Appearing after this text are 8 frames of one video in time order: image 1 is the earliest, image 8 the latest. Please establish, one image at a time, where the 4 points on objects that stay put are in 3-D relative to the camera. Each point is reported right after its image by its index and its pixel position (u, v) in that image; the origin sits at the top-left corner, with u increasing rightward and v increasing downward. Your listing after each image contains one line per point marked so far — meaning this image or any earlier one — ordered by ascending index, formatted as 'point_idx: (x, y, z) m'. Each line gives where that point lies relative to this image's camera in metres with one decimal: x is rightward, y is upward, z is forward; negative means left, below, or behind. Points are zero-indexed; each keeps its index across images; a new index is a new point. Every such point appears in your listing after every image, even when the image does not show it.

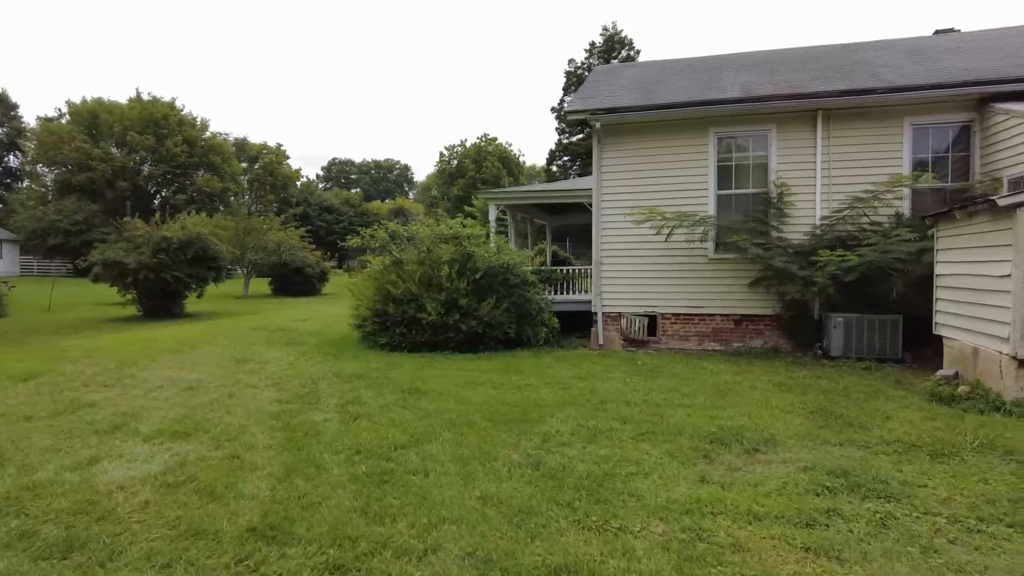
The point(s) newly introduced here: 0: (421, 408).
0: (-0.9, -1.2, +6.4) m
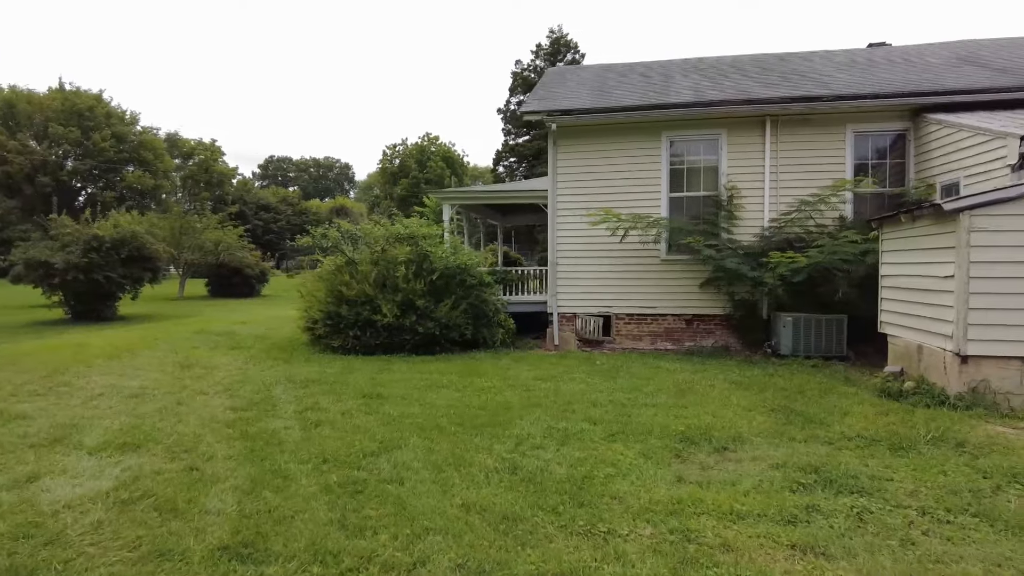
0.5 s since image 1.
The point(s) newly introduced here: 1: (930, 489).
0: (-1.2, -1.2, +6.2) m
1: (+2.7, -1.3, +4.2) m
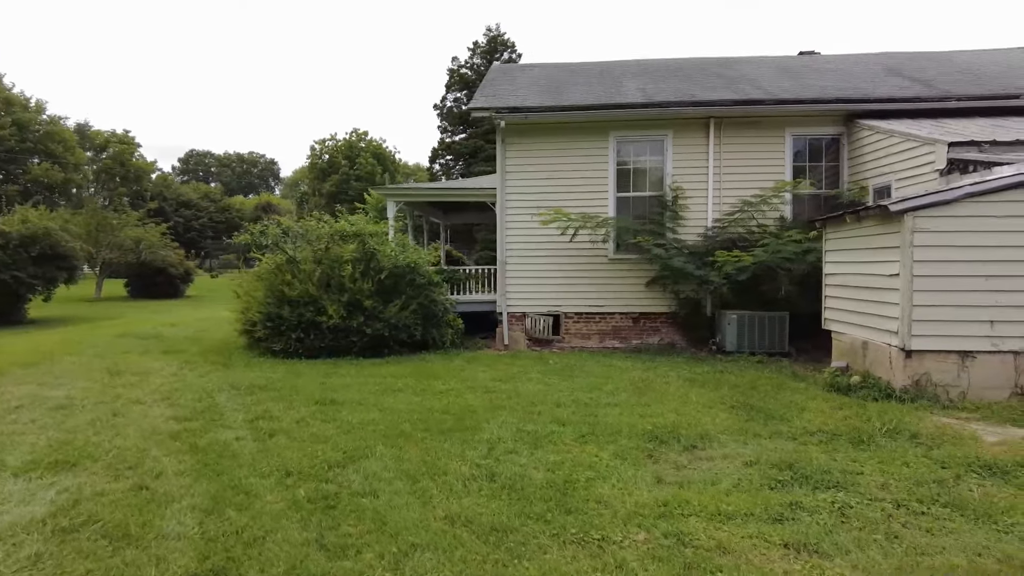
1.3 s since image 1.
0: (-1.5, -1.2, +5.9) m
1: (+2.6, -1.3, +4.3) m
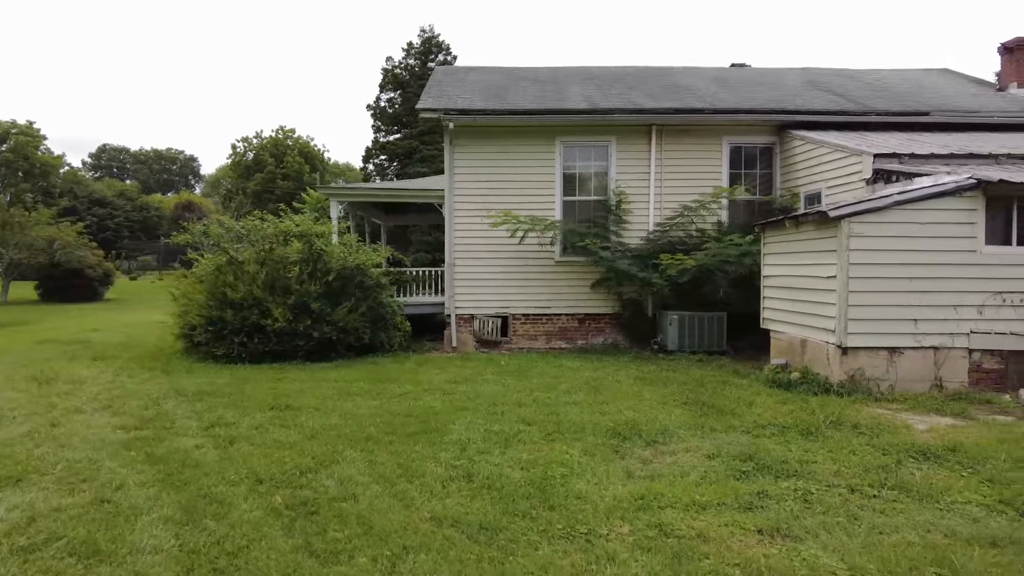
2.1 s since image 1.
0: (-1.8, -1.2, +5.7) m
1: (+2.4, -1.3, +4.6) m
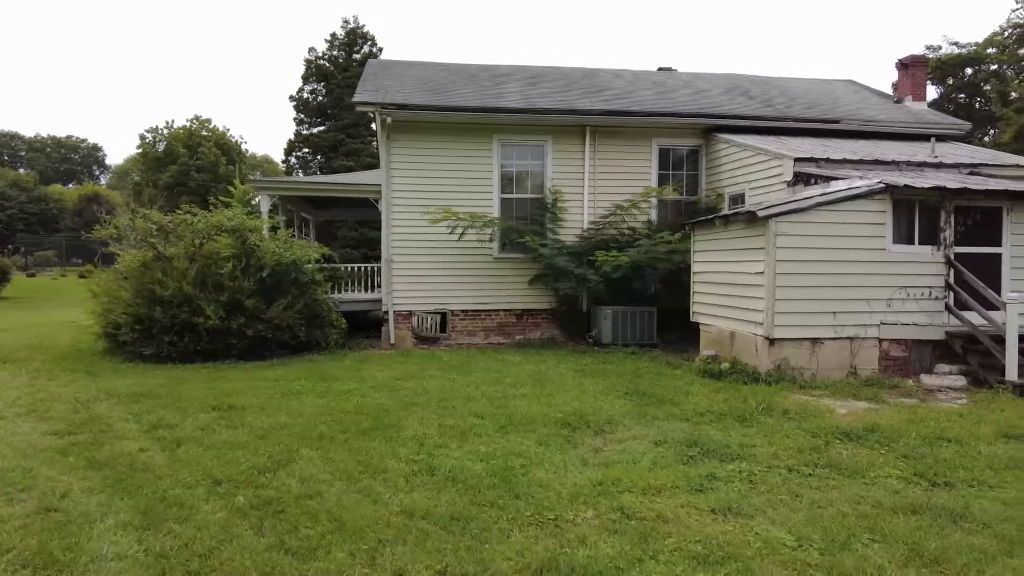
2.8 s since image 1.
0: (-2.3, -1.2, +5.6) m
1: (+2.1, -1.3, +5.0) m
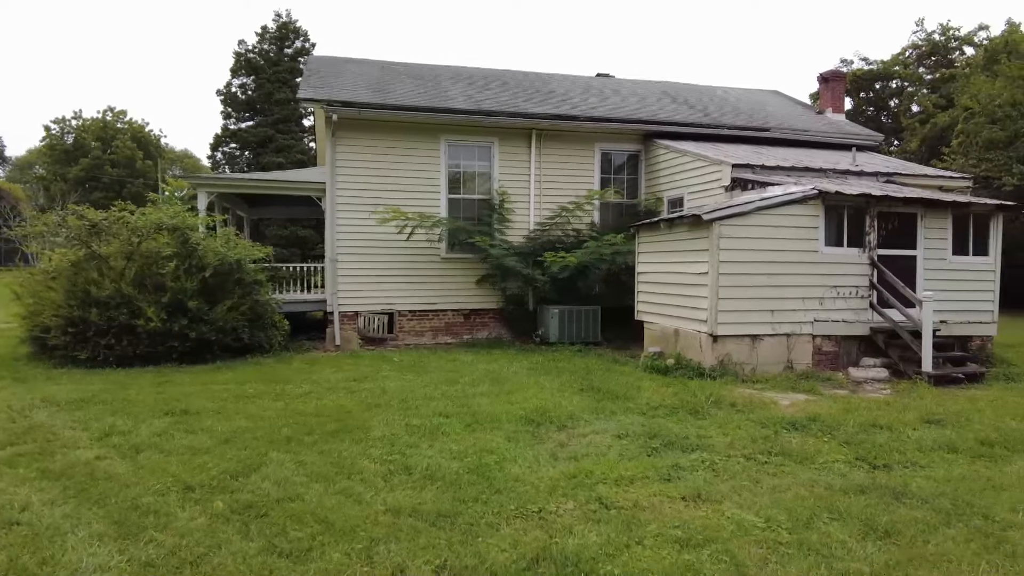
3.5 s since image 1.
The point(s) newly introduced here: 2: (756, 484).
0: (-2.5, -1.2, +5.4) m
1: (+1.9, -1.3, +5.3) m
2: (+1.6, -1.3, +4.3) m
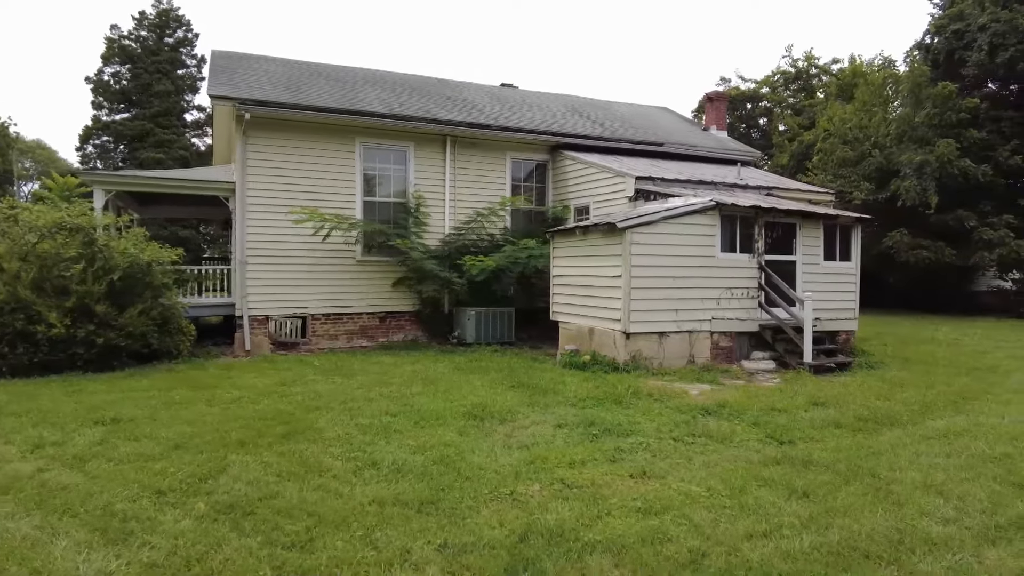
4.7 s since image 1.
0: (-2.9, -1.2, +5.3) m
1: (+1.4, -1.3, +6.0) m
2: (+1.4, -1.3, +4.9) m
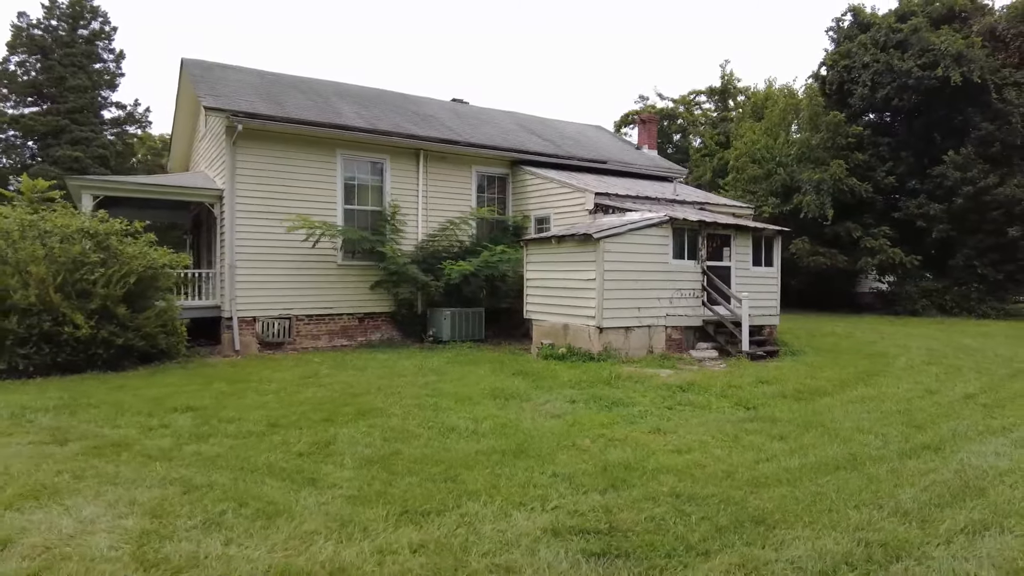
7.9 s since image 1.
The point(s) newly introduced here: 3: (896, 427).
0: (-2.6, -1.2, +6.2) m
1: (+1.7, -1.3, +7.5) m
2: (+1.8, -1.3, +6.4) m
3: (+3.6, -1.3, +6.1) m
